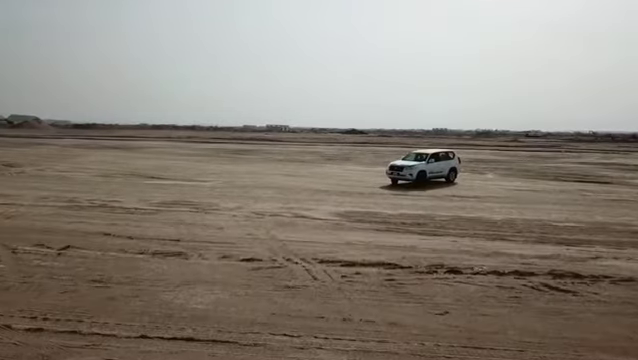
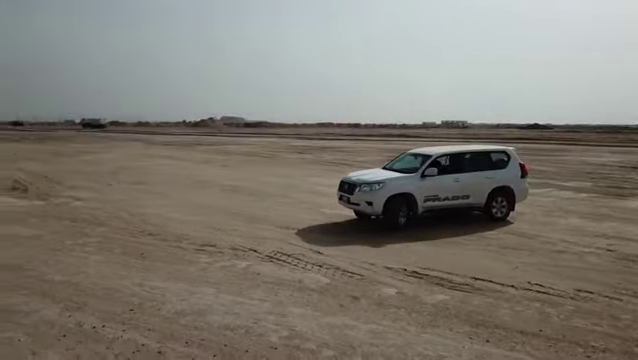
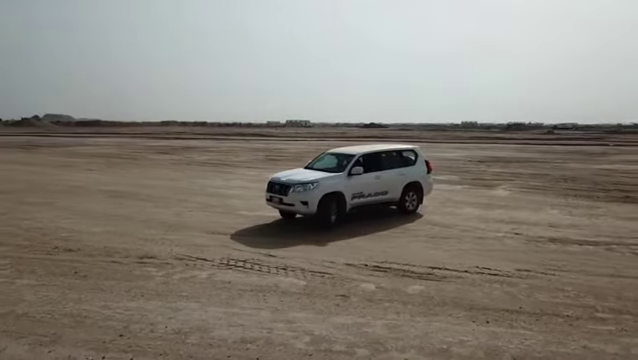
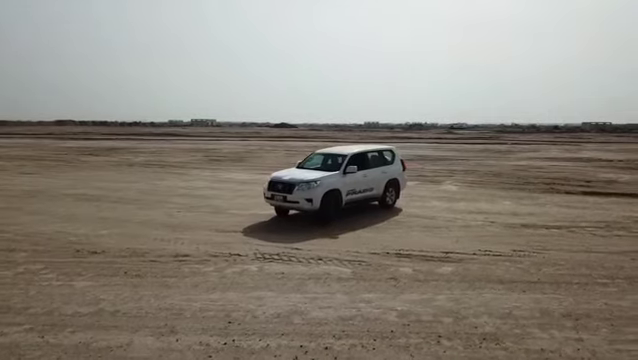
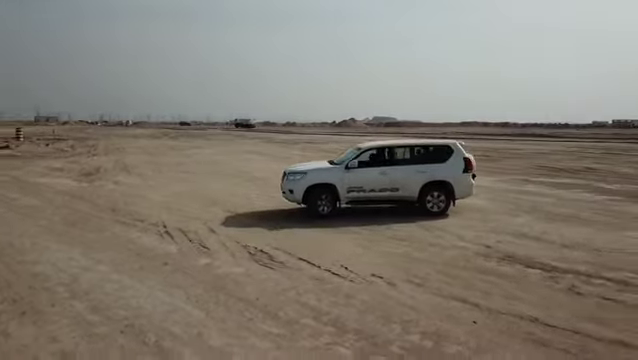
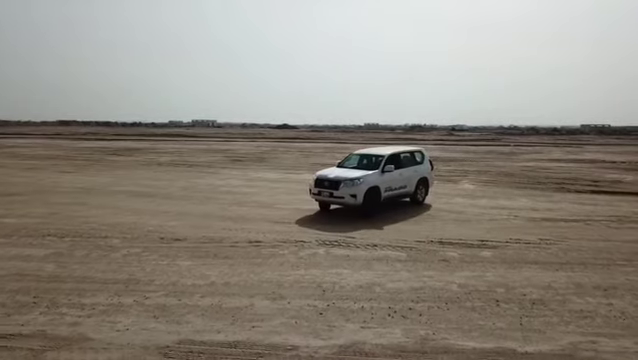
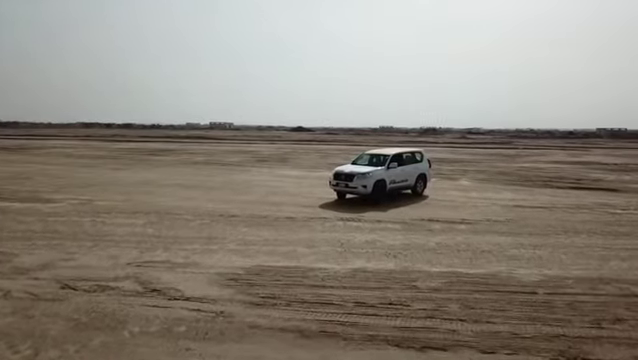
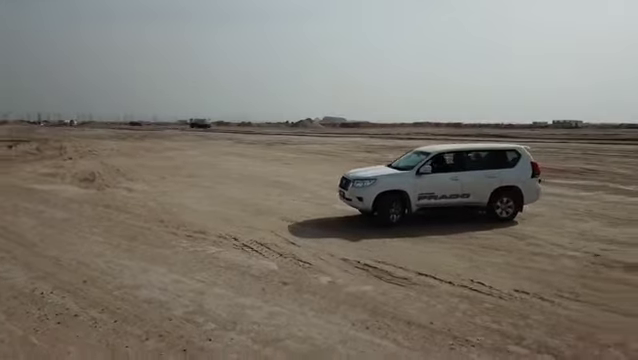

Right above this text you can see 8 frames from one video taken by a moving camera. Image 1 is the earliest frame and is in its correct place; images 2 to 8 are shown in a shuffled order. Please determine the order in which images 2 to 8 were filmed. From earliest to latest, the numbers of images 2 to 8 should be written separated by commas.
7, 6, 4, 3, 2, 8, 5
